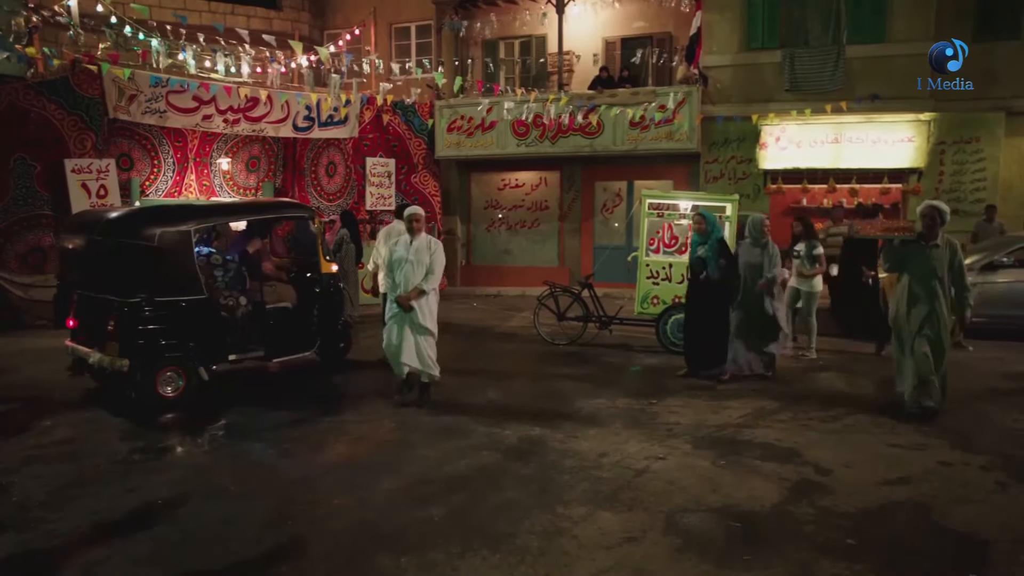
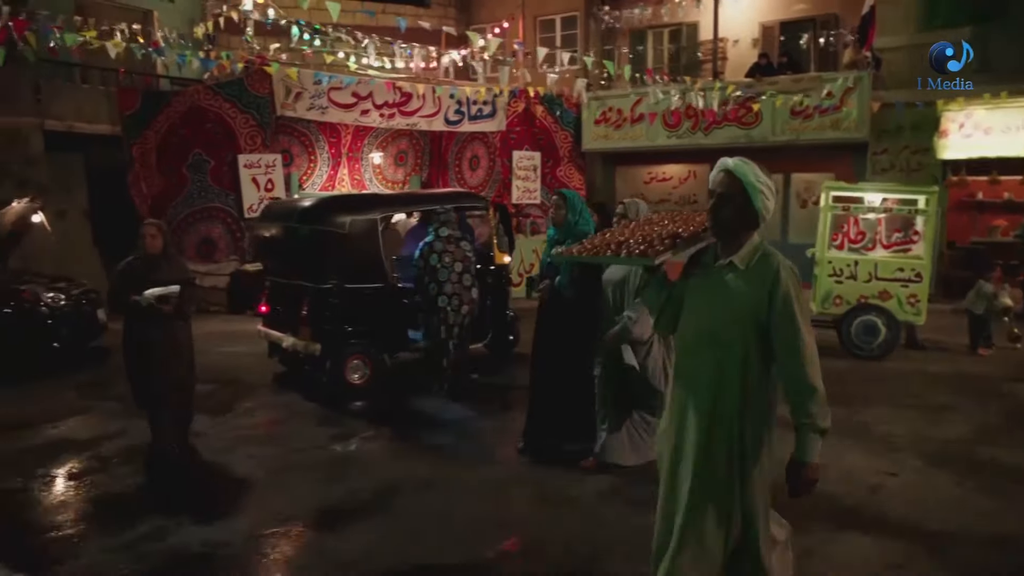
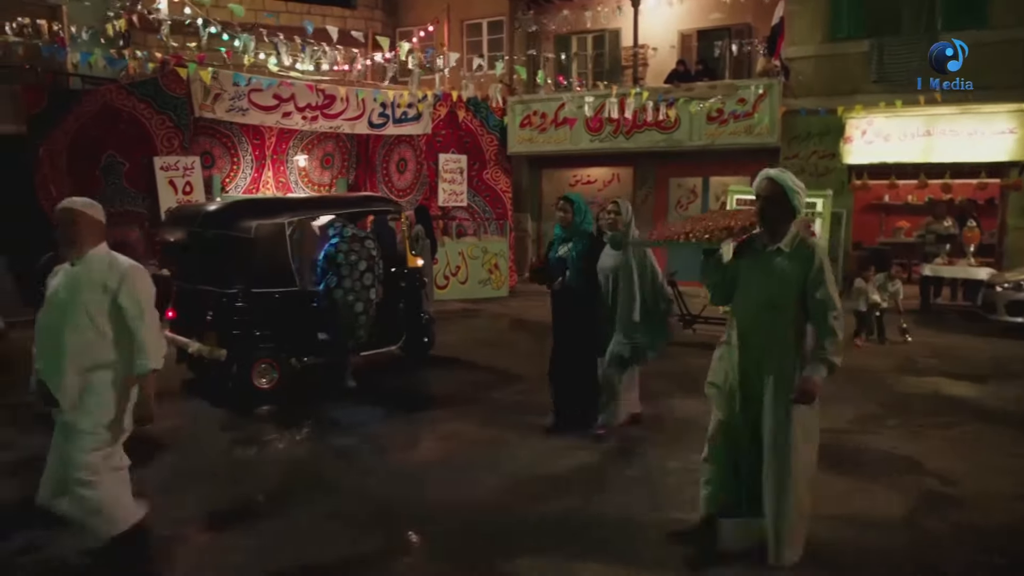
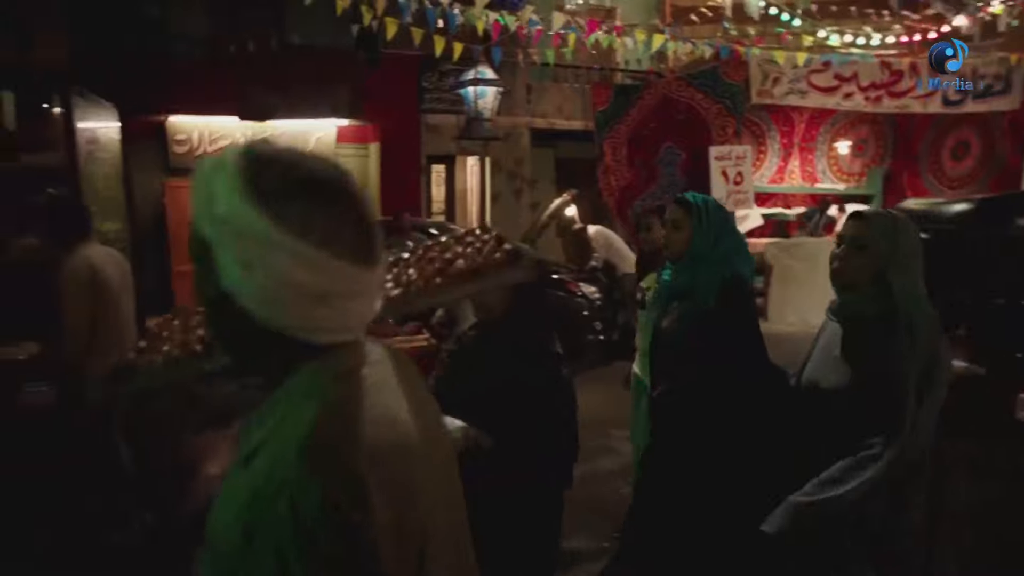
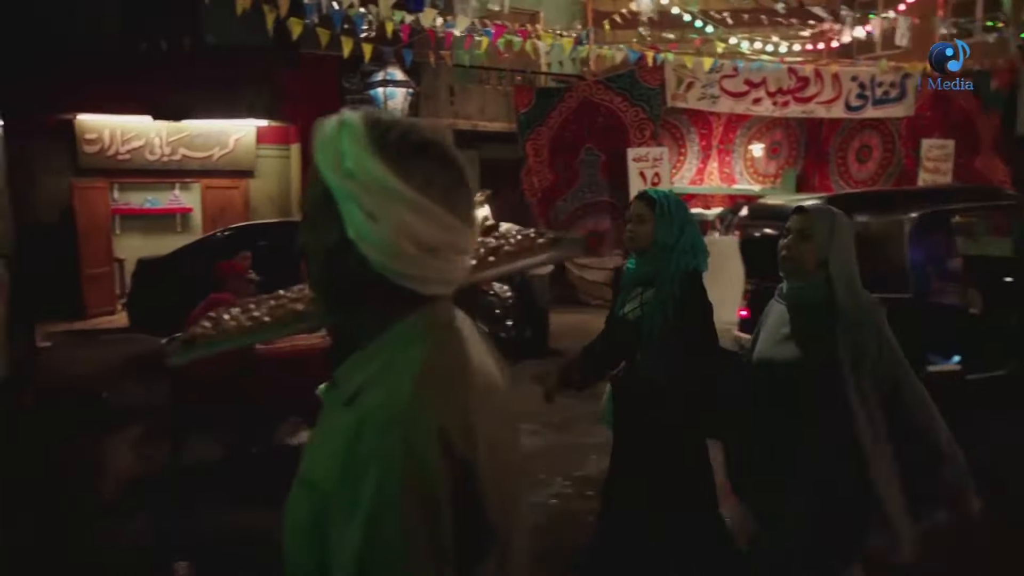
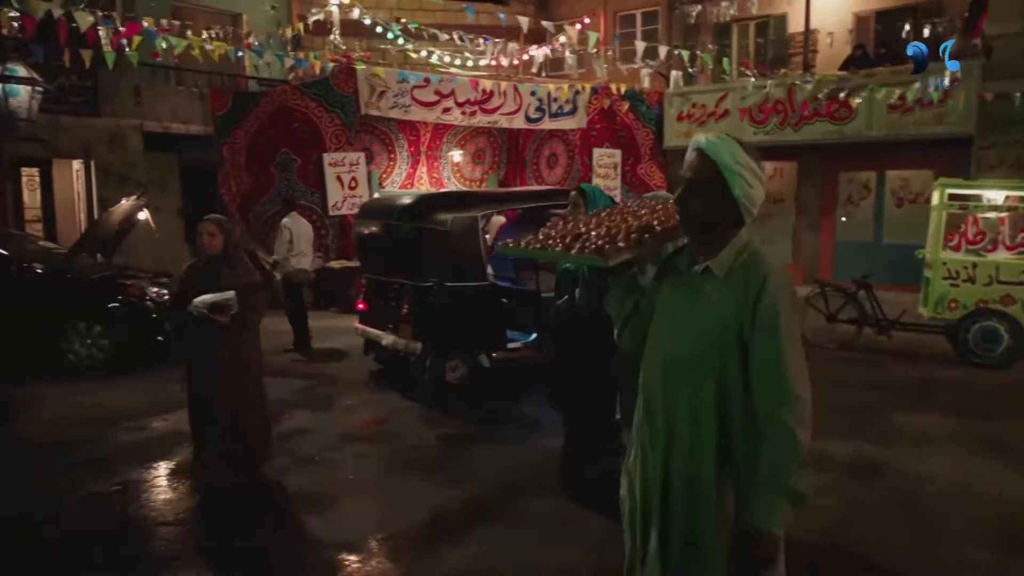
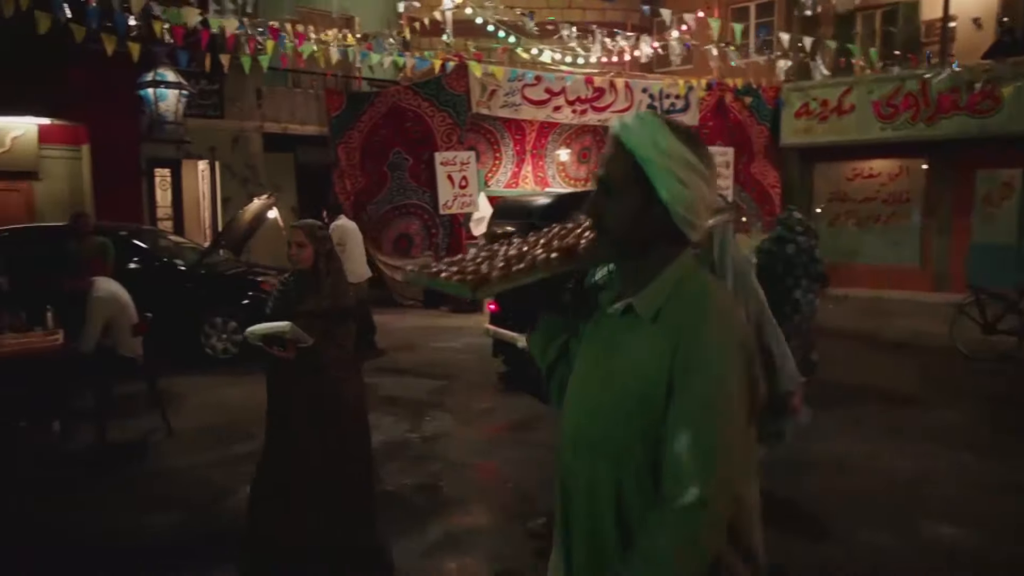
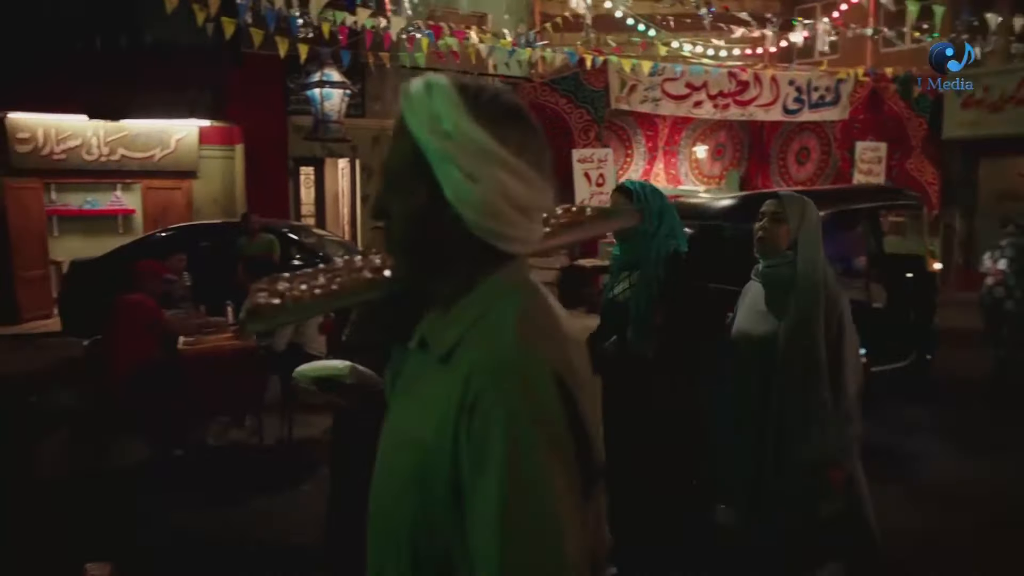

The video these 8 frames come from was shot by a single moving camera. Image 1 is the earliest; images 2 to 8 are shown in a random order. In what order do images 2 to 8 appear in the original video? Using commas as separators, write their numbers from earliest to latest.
3, 2, 6, 7, 8, 5, 4
